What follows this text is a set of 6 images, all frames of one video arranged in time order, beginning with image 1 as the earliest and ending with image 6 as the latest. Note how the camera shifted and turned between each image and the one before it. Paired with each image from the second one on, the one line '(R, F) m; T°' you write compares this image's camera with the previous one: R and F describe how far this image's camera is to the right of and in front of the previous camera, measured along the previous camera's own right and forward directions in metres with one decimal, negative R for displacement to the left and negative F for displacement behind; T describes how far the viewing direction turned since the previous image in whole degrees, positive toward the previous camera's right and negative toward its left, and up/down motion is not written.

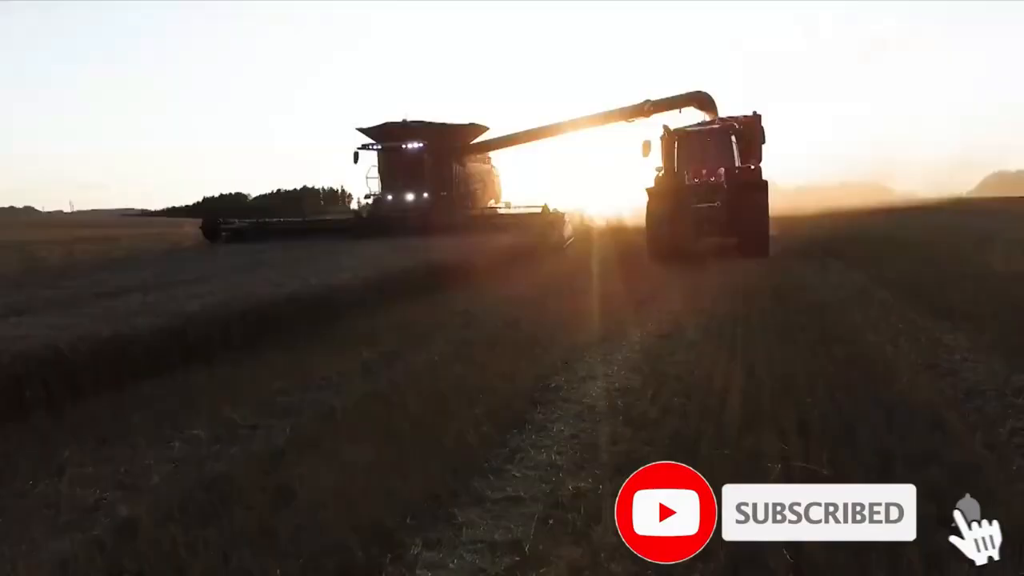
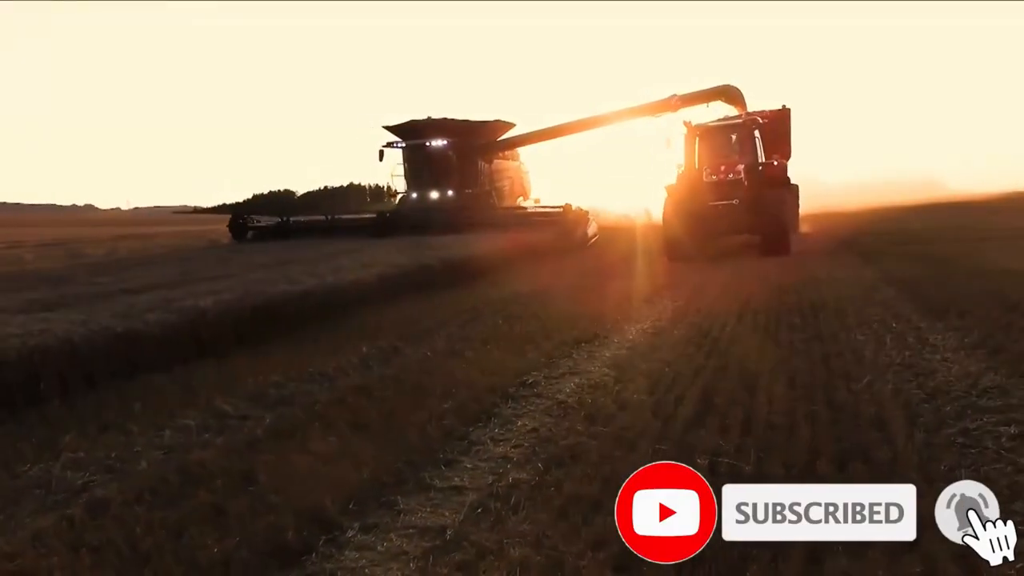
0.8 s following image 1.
(+0.5, -0.2) m; -4°
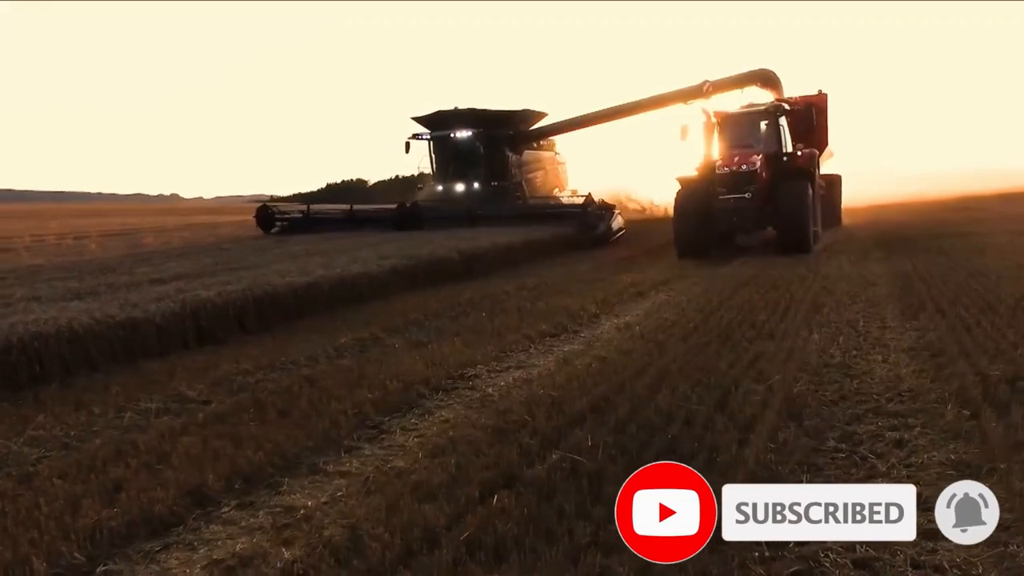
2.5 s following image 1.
(+1.0, -0.2) m; -6°
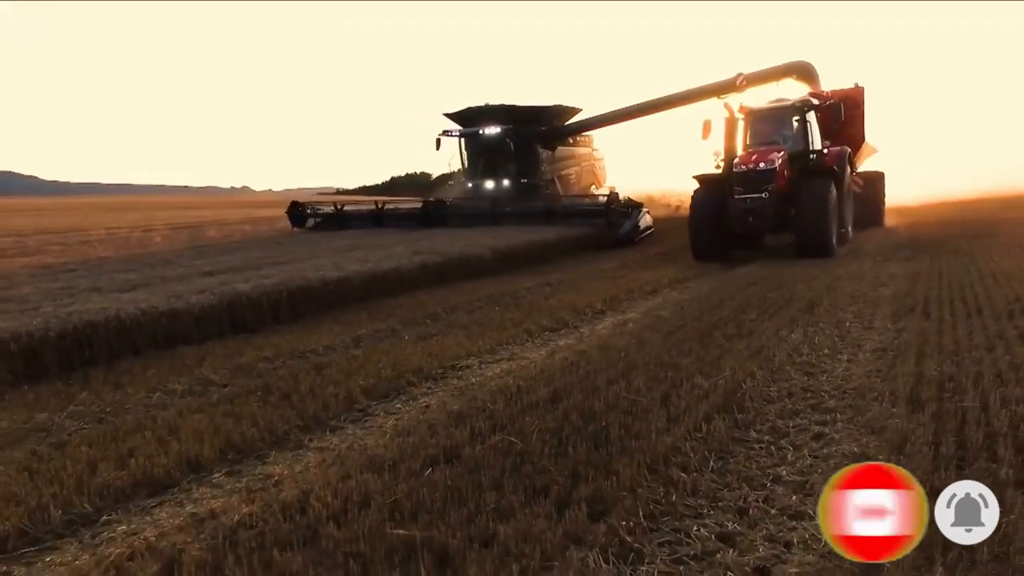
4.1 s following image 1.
(+0.6, -0.5) m; -5°
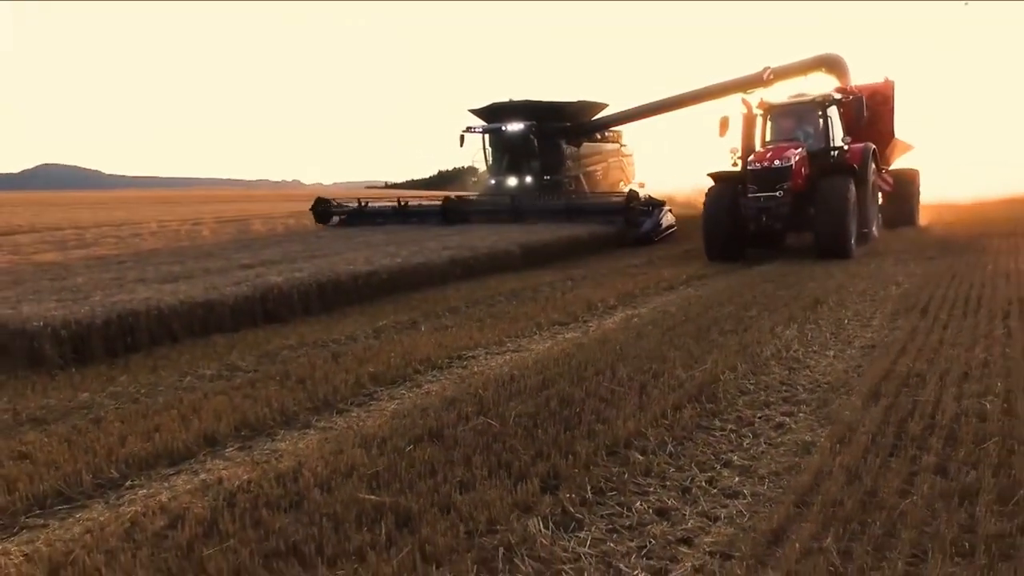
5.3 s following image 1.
(+0.4, -0.4) m; -4°
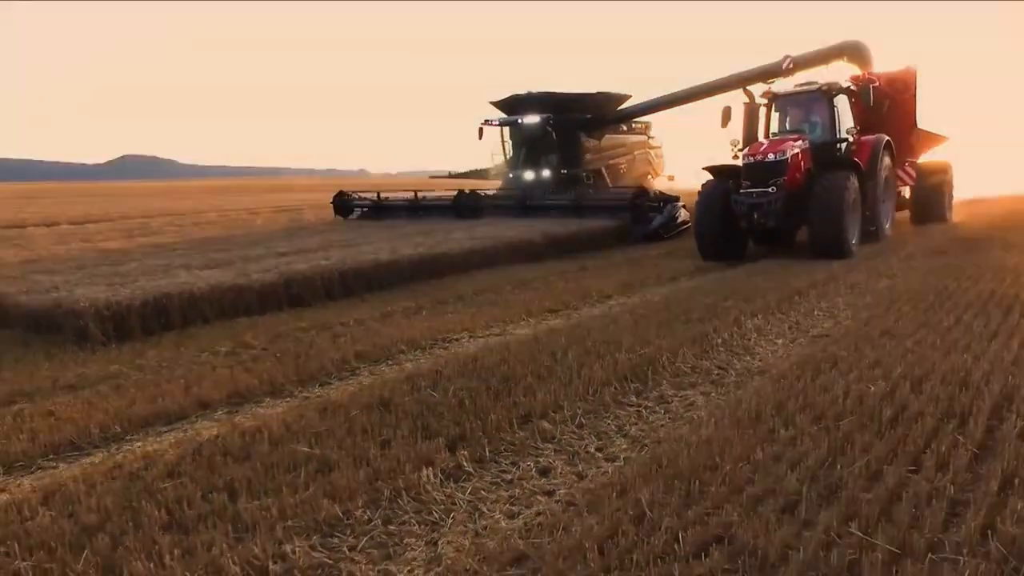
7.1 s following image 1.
(+0.8, -0.6) m; -5°
